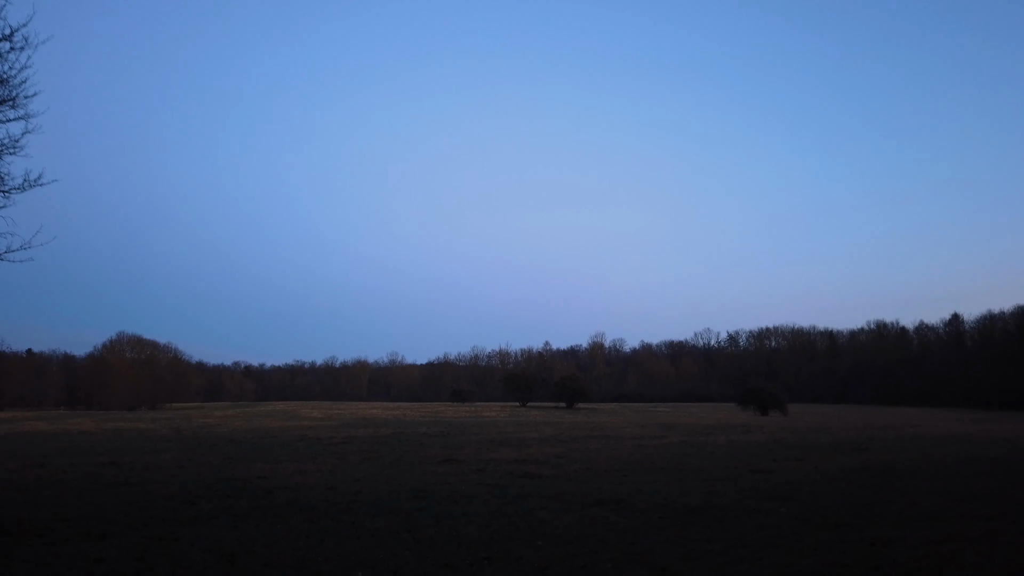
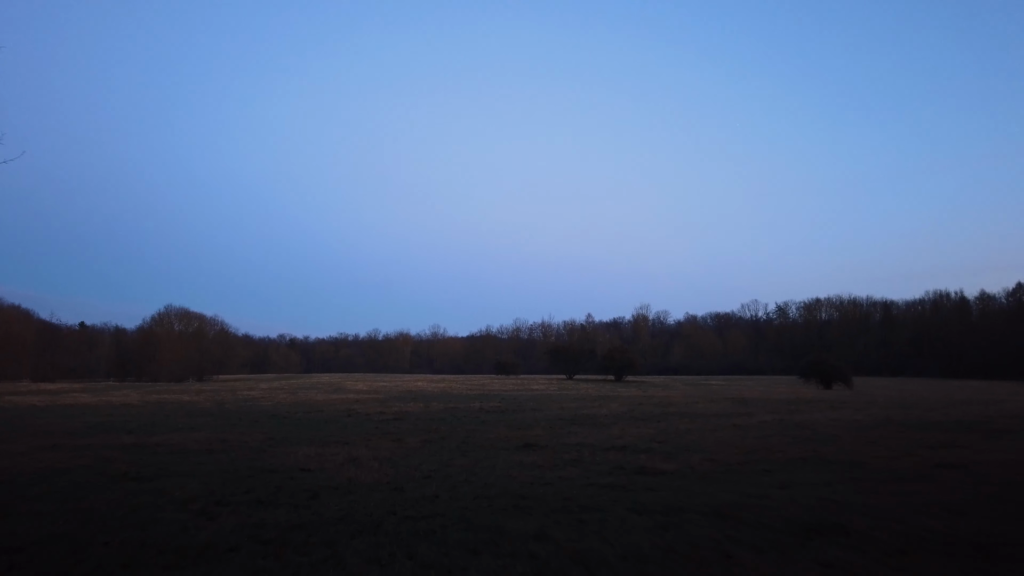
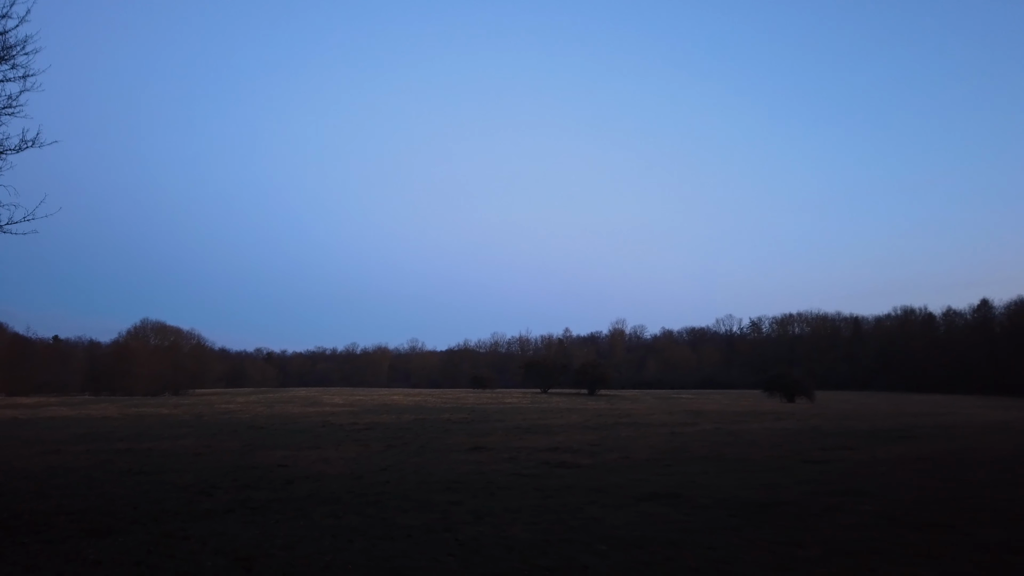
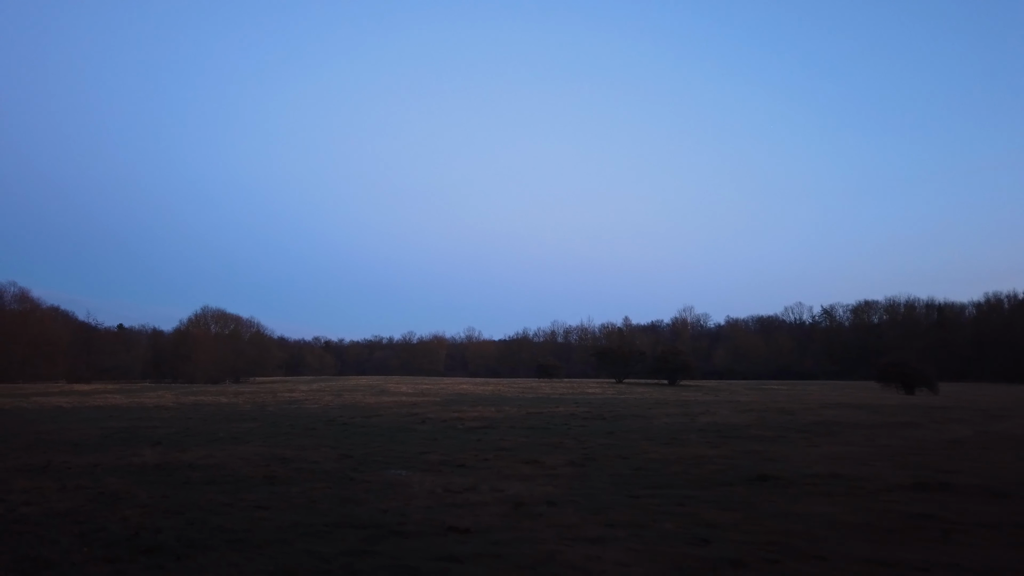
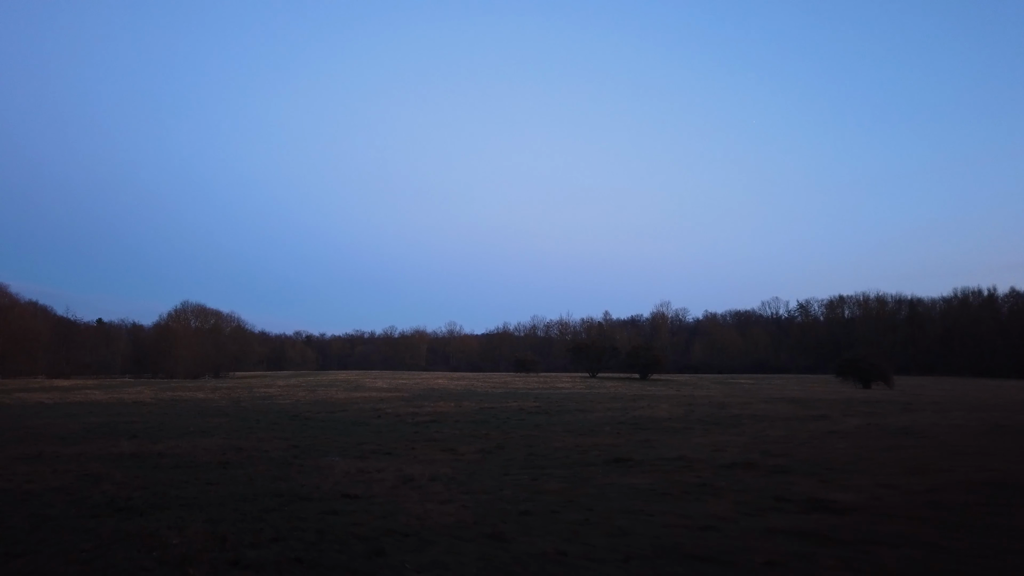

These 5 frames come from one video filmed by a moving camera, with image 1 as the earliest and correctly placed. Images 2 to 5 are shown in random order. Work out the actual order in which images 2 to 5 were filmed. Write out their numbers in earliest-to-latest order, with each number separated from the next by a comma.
3, 2, 5, 4
